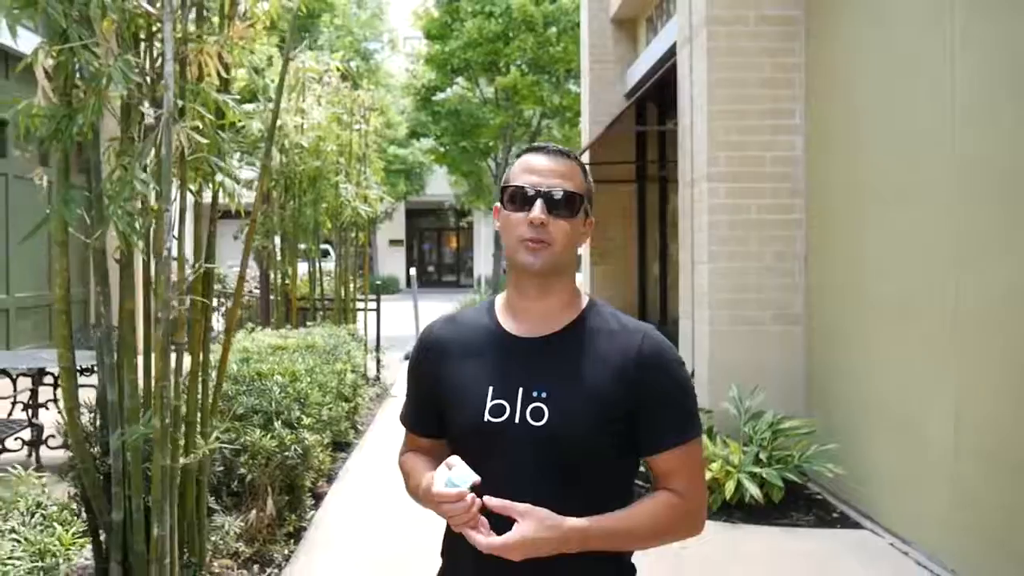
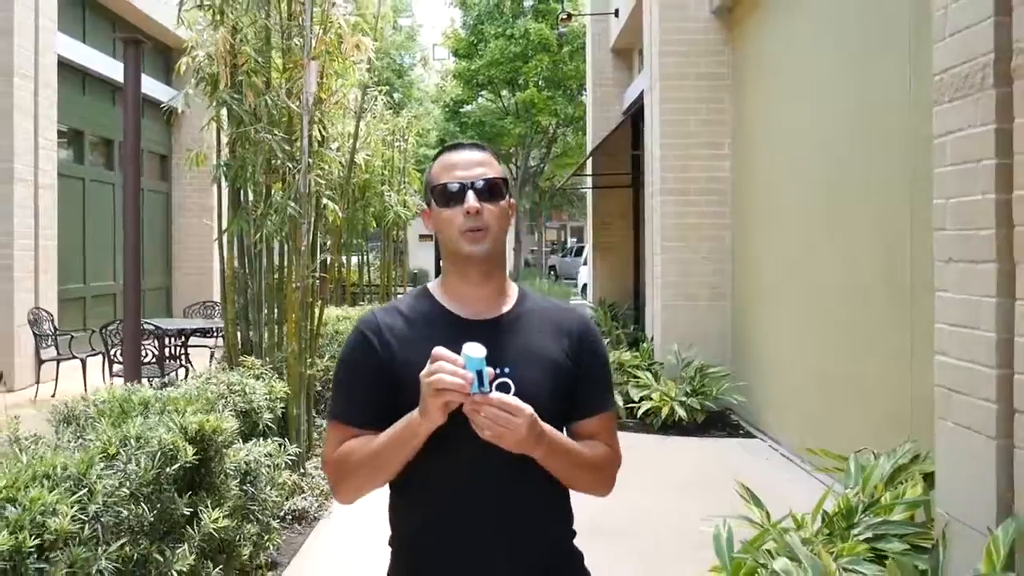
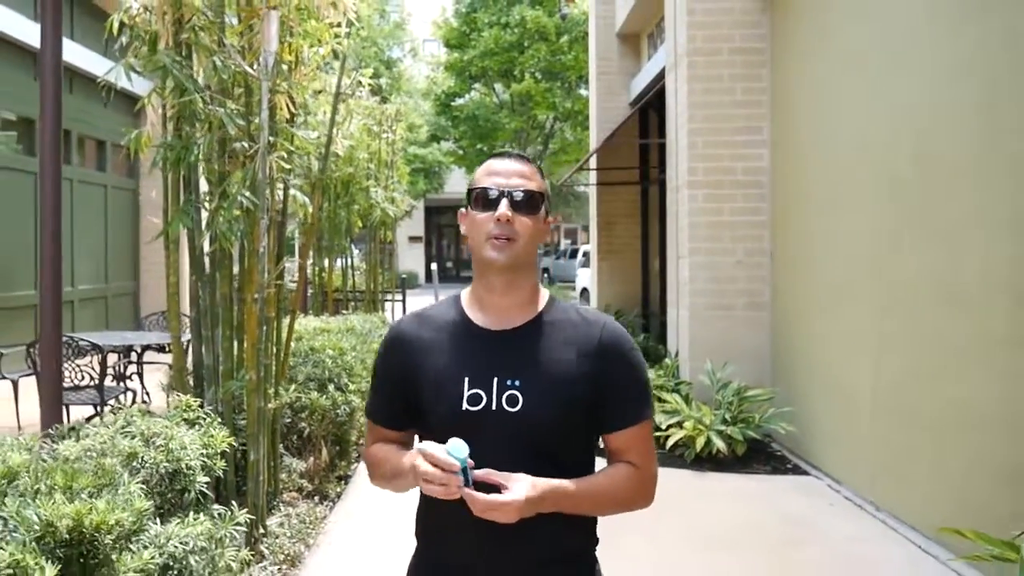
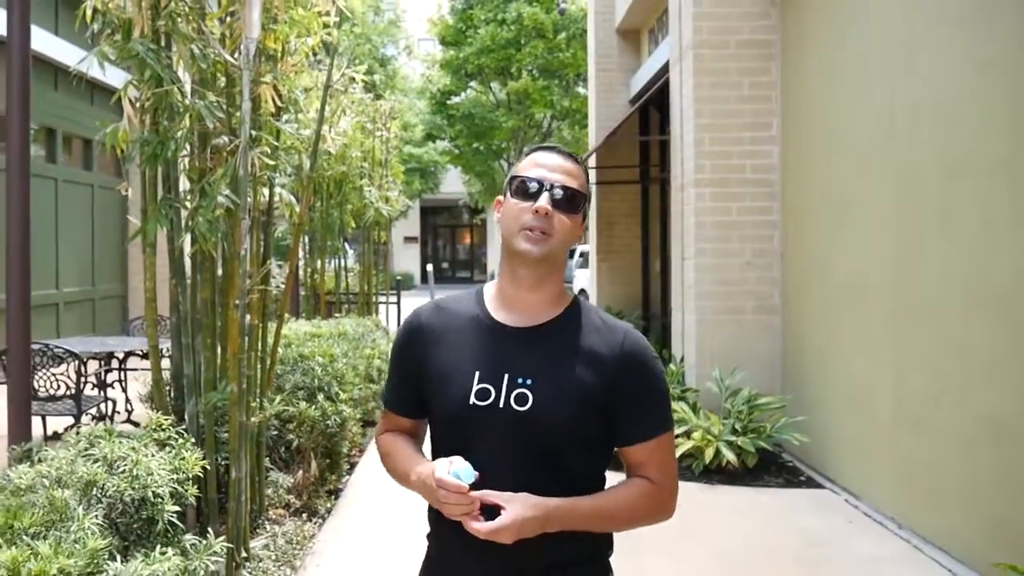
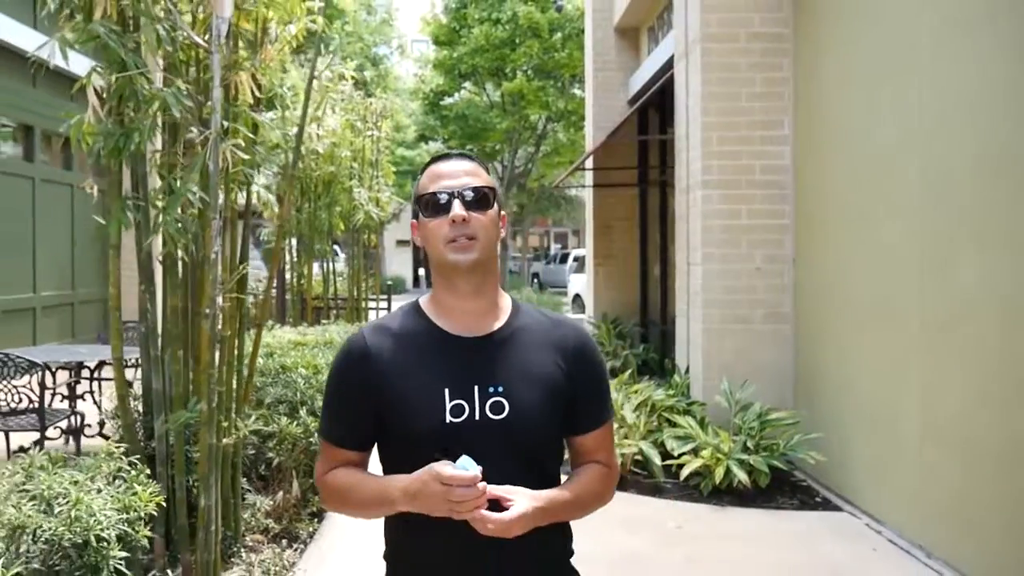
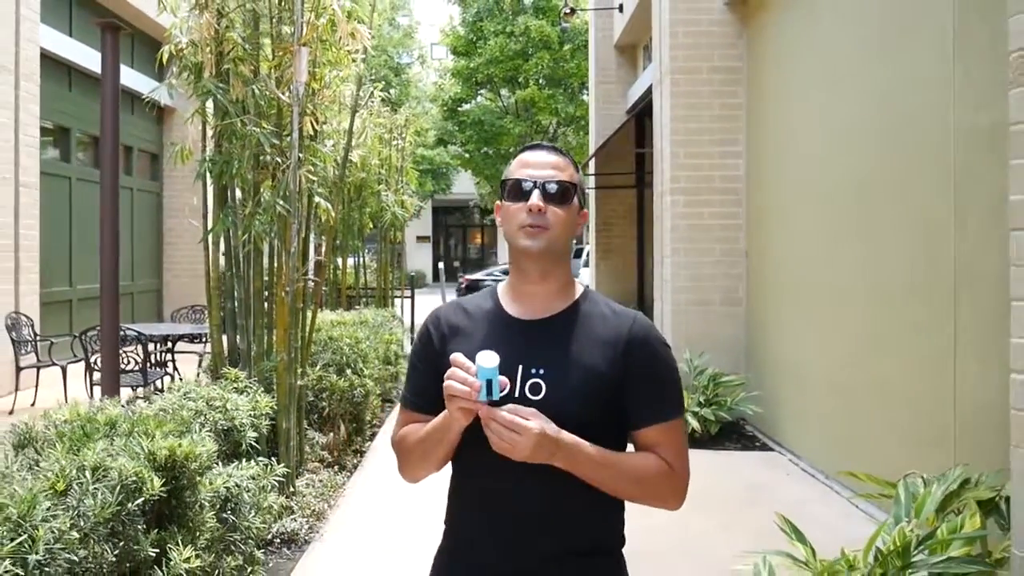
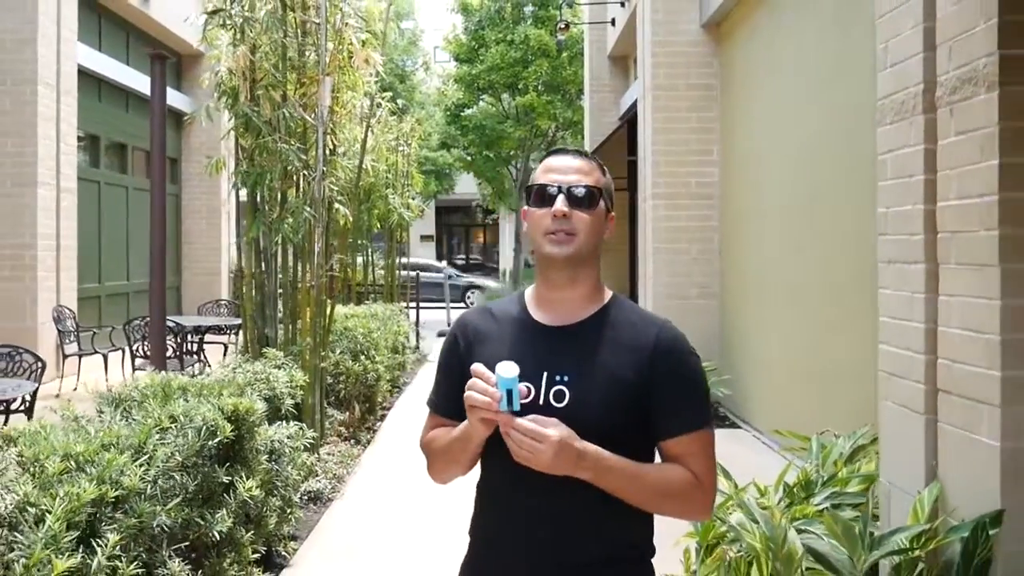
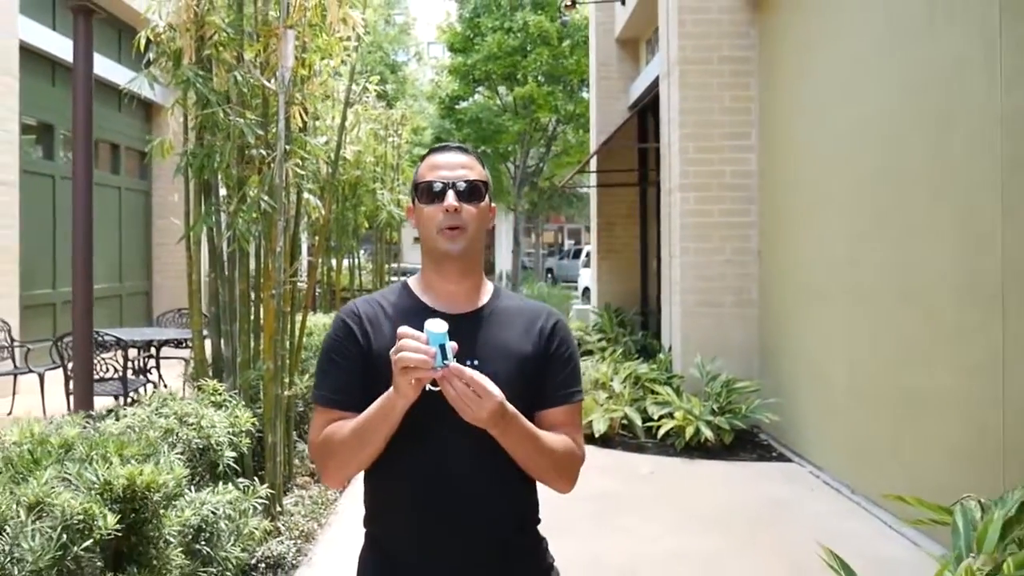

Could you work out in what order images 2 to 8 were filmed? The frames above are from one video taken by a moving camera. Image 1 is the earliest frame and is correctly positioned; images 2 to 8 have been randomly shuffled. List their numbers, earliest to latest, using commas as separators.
5, 4, 3, 8, 6, 2, 7
